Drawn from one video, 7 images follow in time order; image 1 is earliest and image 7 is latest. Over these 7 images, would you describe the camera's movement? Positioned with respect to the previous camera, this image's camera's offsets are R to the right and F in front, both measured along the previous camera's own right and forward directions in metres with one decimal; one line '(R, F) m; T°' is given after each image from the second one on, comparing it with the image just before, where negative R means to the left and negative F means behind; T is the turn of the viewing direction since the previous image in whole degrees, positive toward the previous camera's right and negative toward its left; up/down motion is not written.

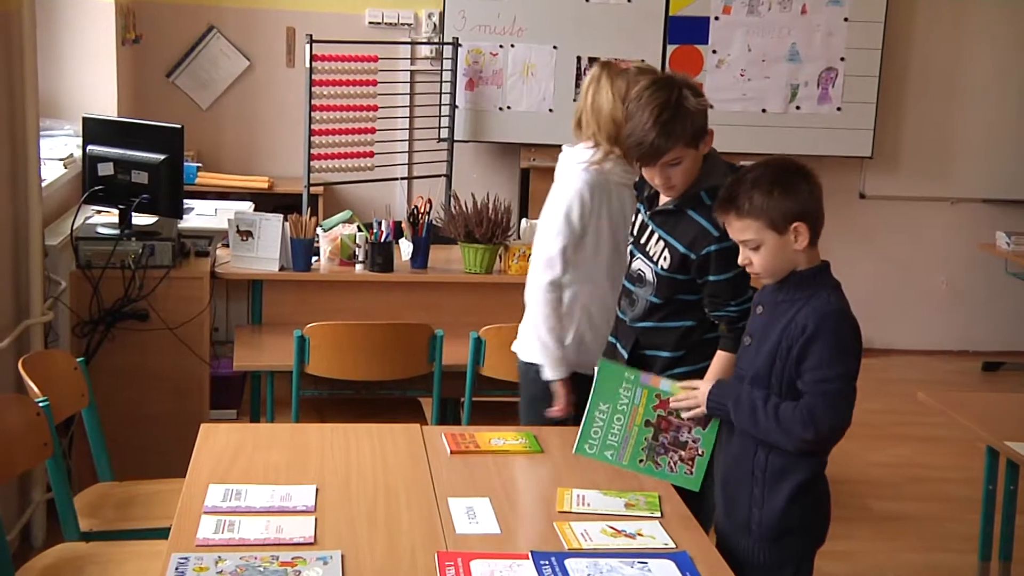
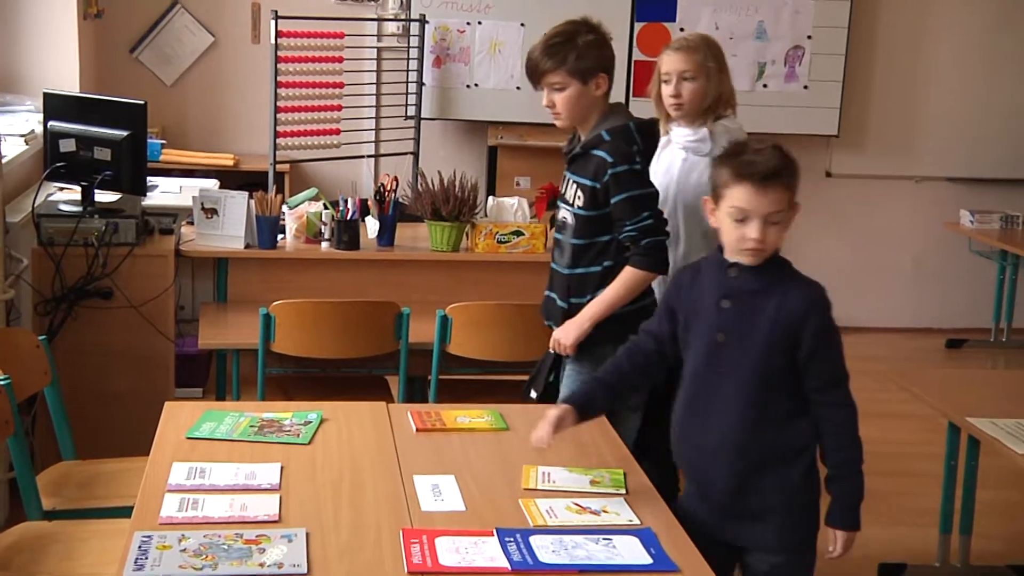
(0.0, 0.0) m; +1°
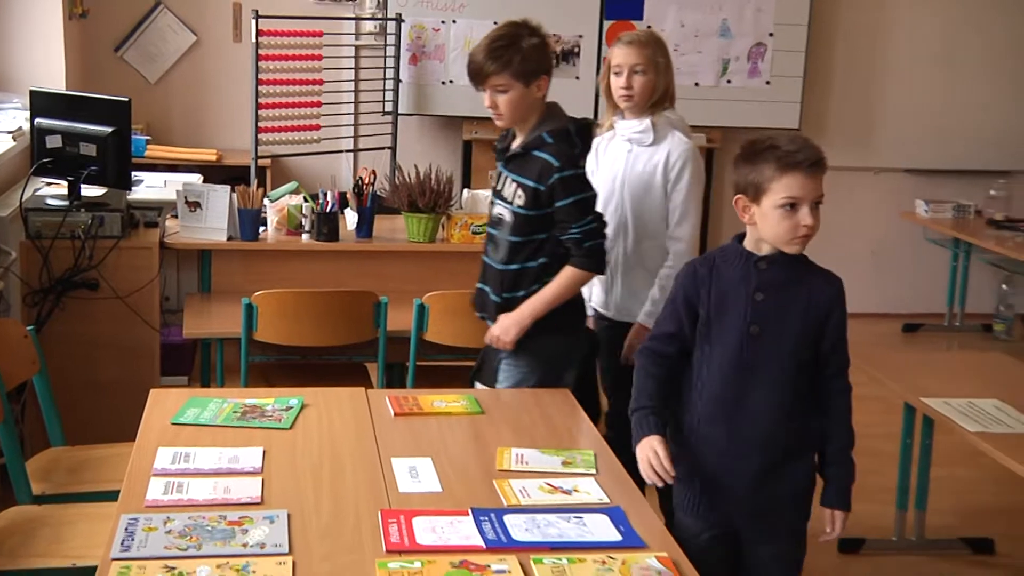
(0.0, -0.1) m; +1°
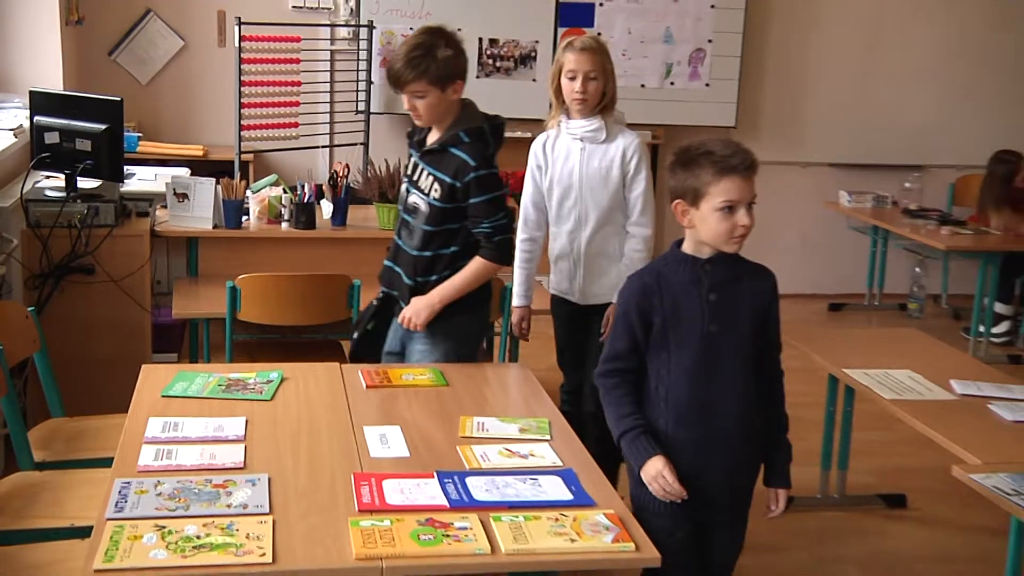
(+0.1, -0.3) m; +1°
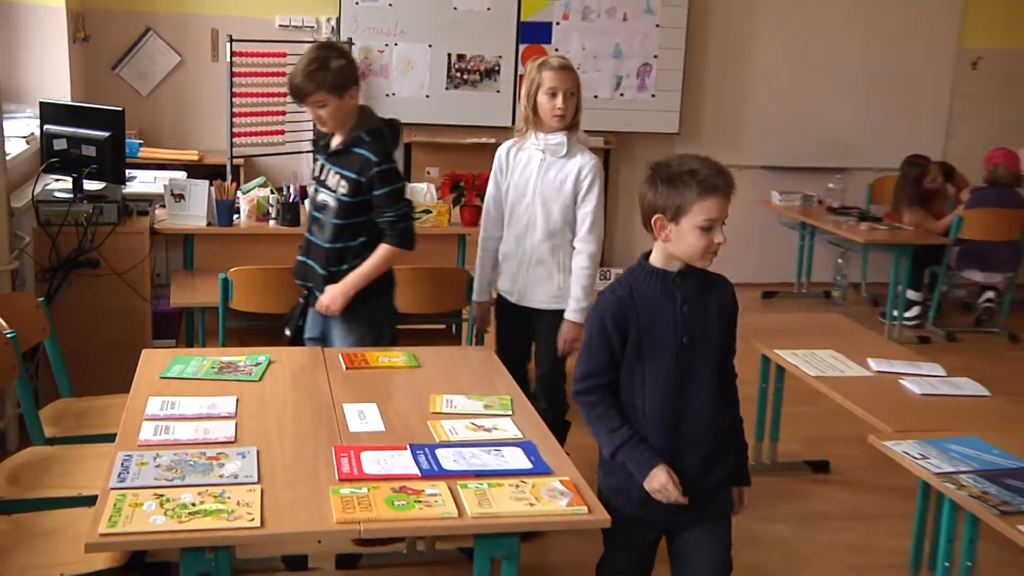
(+0.1, -0.4) m; +1°
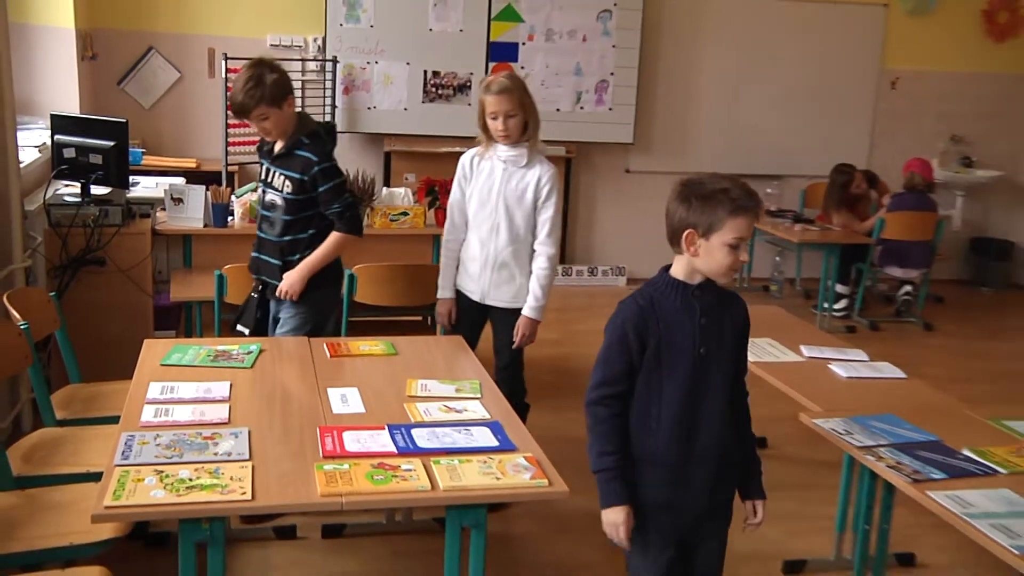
(+0.1, -0.4) m; +1°
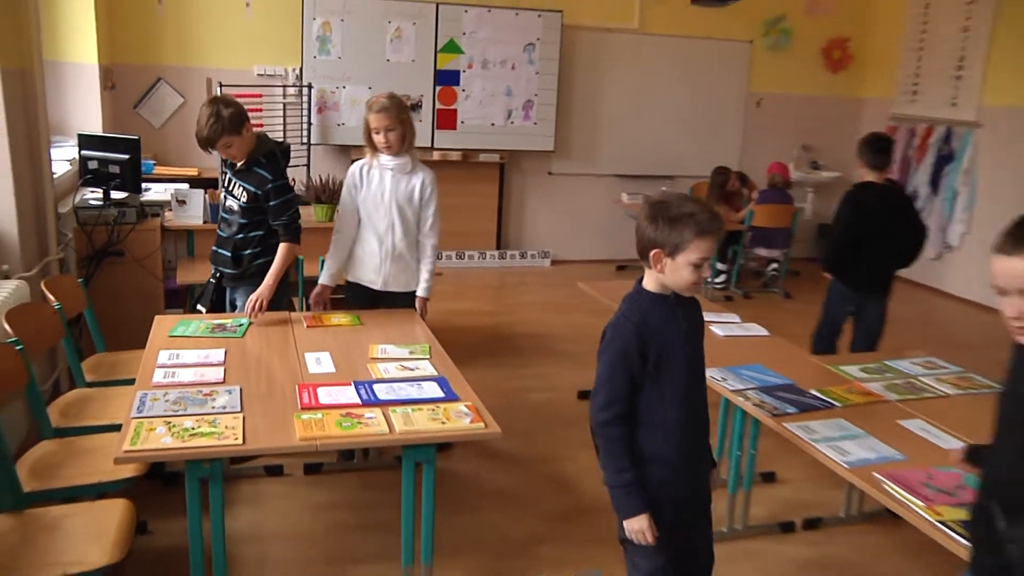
(+0.3, -1.0) m; 0°
